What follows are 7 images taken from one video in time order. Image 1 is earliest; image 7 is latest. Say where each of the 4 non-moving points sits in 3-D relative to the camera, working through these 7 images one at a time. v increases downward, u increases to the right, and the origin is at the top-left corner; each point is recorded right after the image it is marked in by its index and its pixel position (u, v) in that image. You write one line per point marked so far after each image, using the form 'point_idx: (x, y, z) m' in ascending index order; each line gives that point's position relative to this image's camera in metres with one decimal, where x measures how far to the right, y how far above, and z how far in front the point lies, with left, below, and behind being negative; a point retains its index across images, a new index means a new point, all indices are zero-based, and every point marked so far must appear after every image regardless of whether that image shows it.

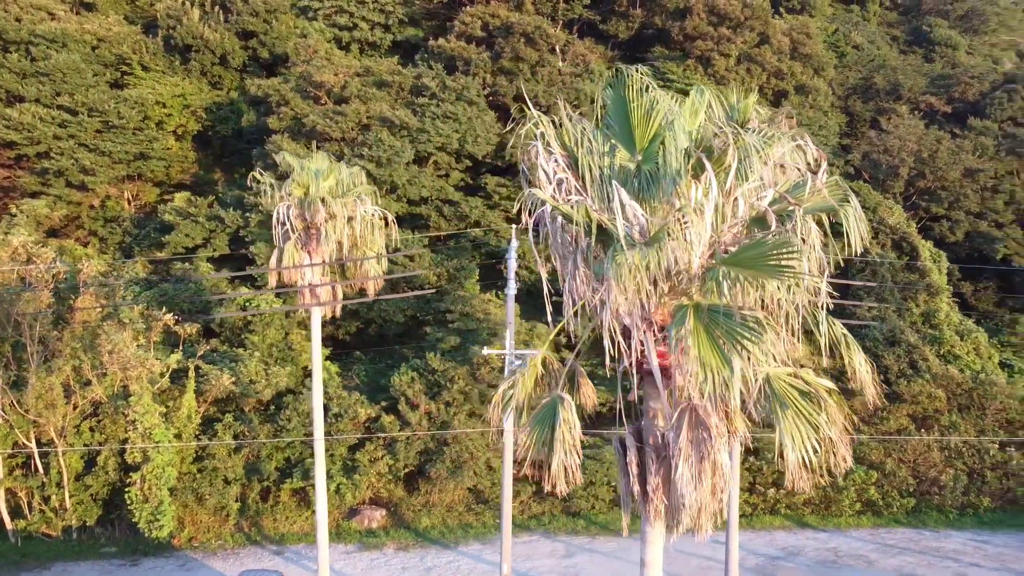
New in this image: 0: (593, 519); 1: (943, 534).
0: (+1.8, -5.4, +18.6) m
1: (+9.8, -5.5, +18.1) m
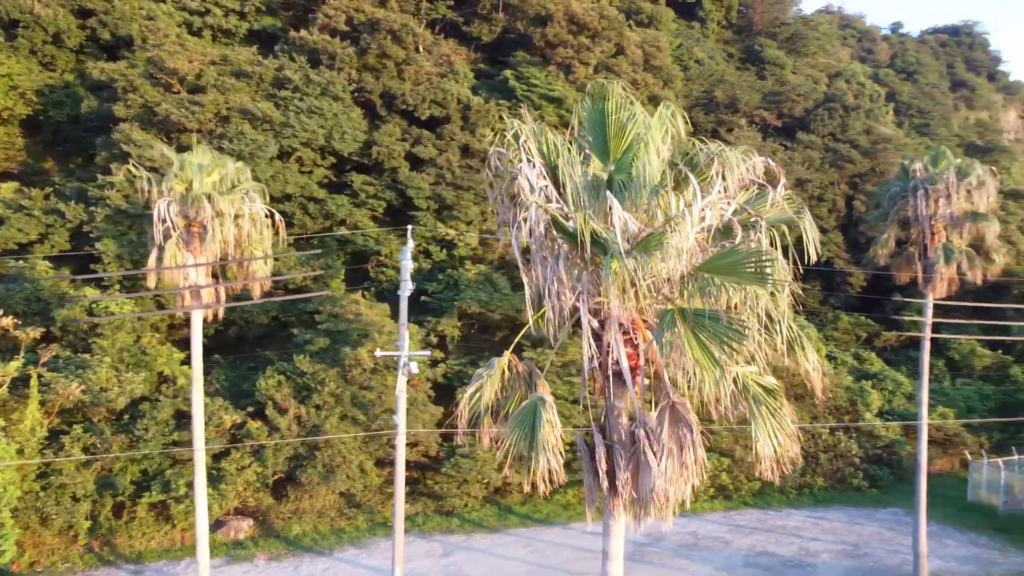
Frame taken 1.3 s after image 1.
0: (-1.1, -5.4, +18.8) m
1: (+6.8, -5.5, +19.8) m
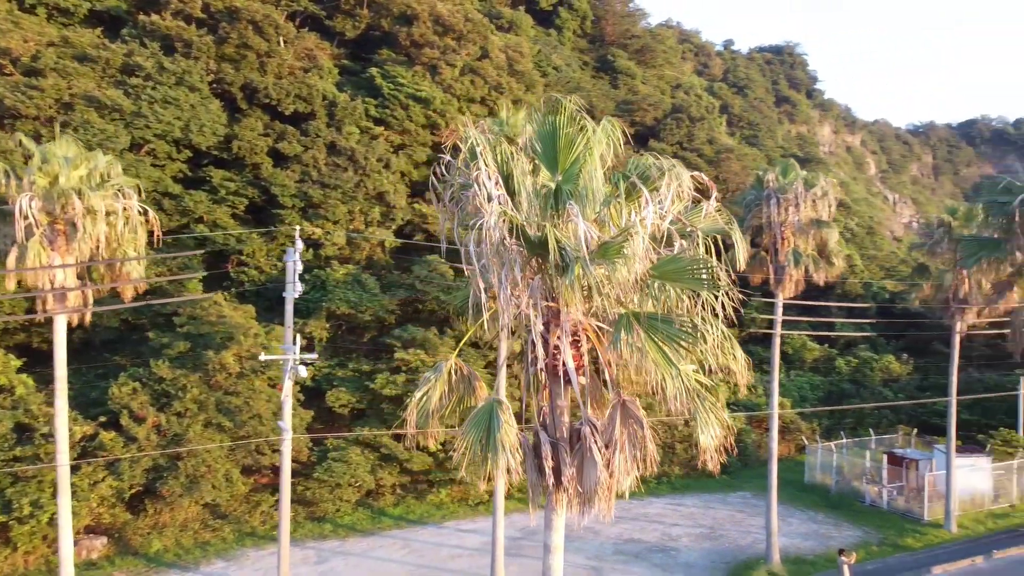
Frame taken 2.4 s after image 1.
0: (-4.0, -5.4, +18.4) m
1: (+3.5, -5.6, +20.9) m
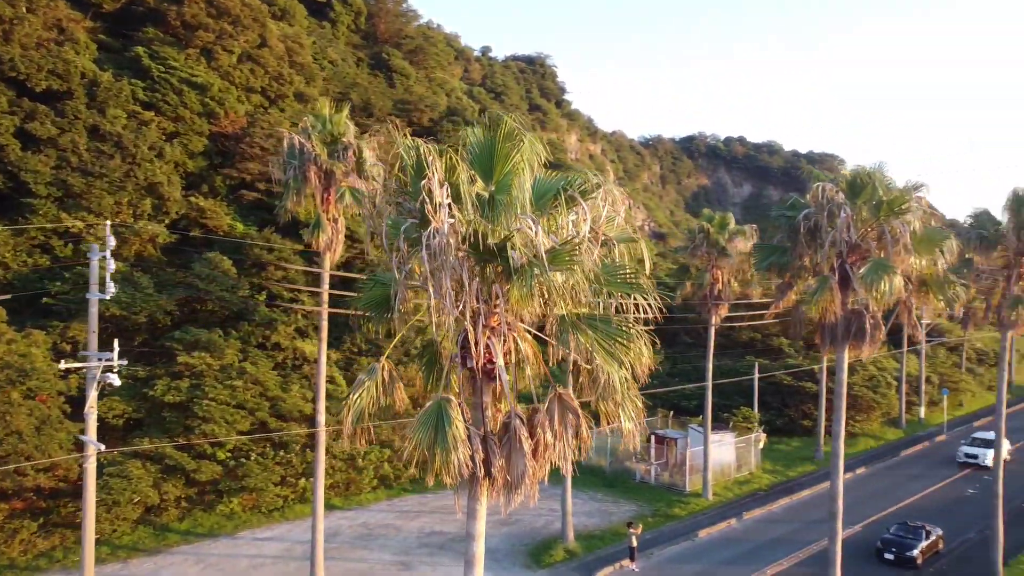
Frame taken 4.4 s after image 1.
0: (-8.3, -5.4, +16.8) m
1: (-1.9, -5.5, +21.5) m
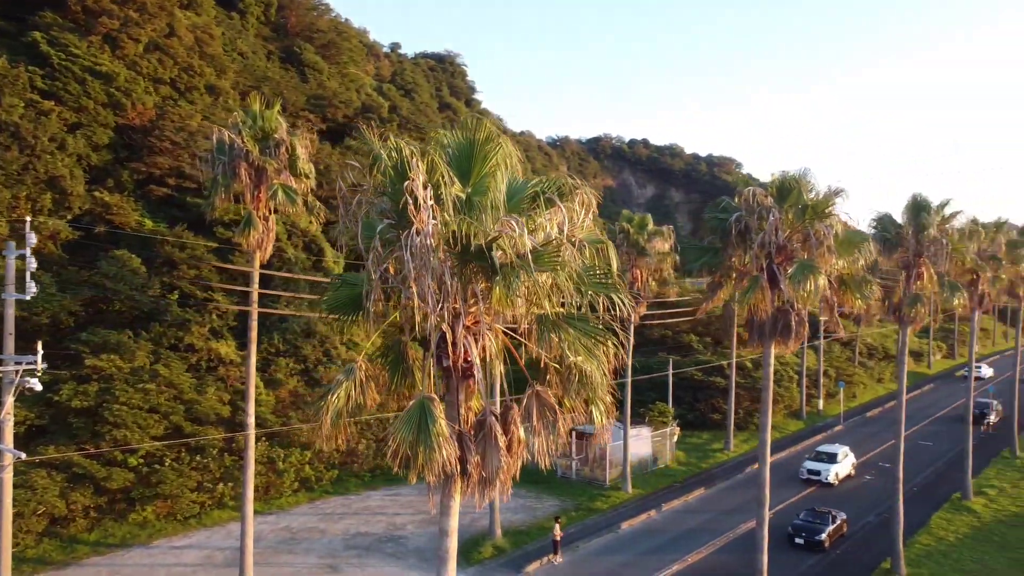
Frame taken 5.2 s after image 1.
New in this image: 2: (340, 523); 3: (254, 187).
0: (-9.8, -5.4, +15.9) m
1: (-3.9, -5.5, +21.2) m
2: (-4.0, -5.5, +18.7) m
3: (-3.8, +1.5, +11.8) m
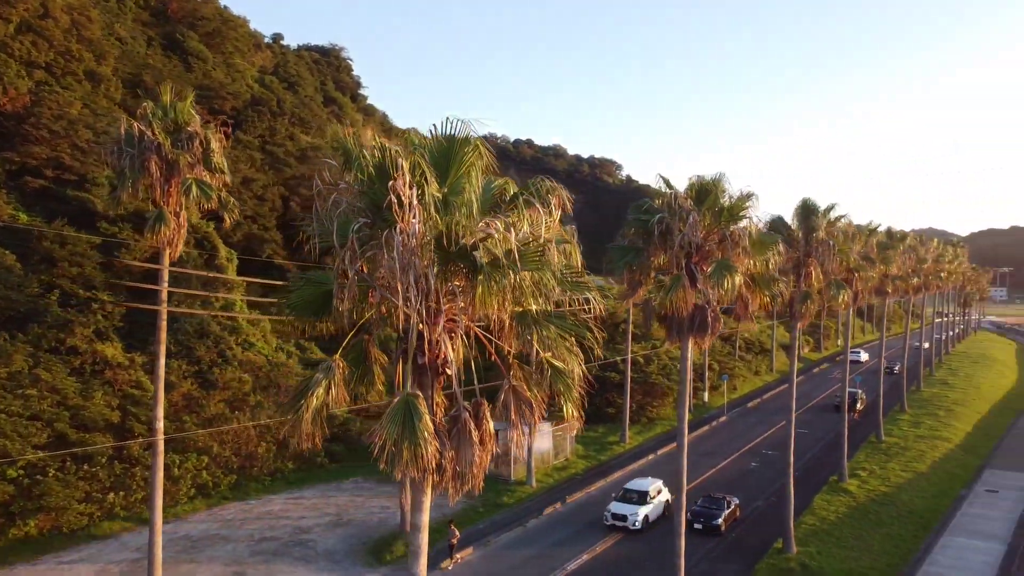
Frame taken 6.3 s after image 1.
0: (-11.4, -5.3, +14.5) m
1: (-6.4, -5.5, +20.6) m
2: (-6.1, -5.5, +18.1) m
3: (-4.9, +1.5, +11.3) m
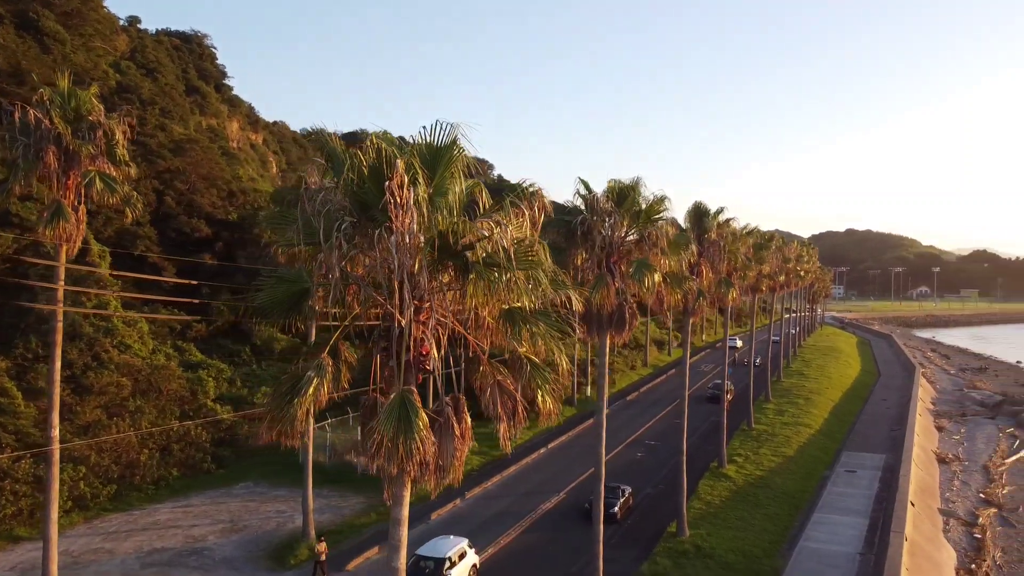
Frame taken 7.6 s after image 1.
0: (-12.9, -5.3, +12.8) m
1: (-8.9, -5.4, +19.6) m
2: (-8.2, -5.4, +17.1) m
3: (-5.9, +1.5, +10.6) m
